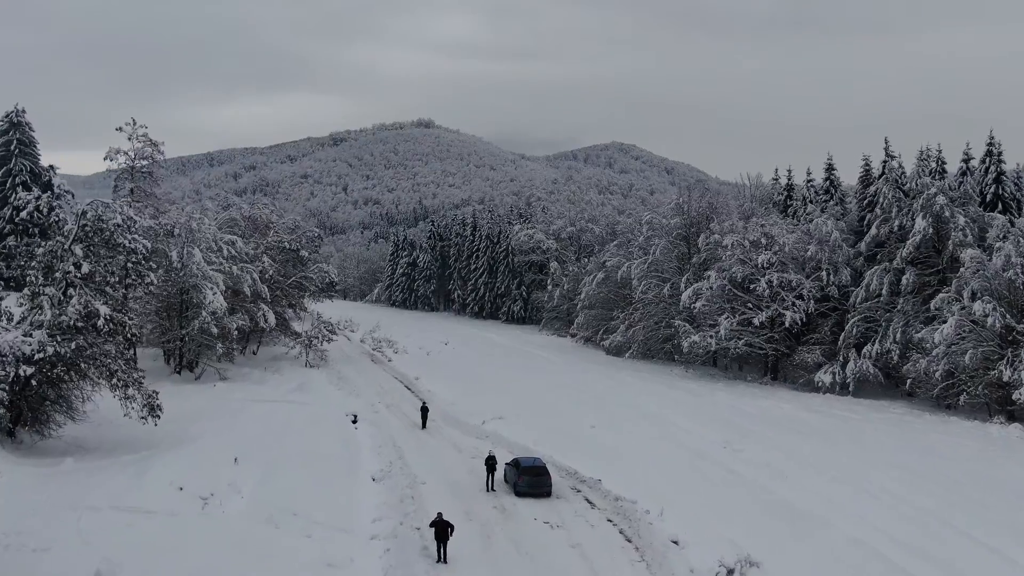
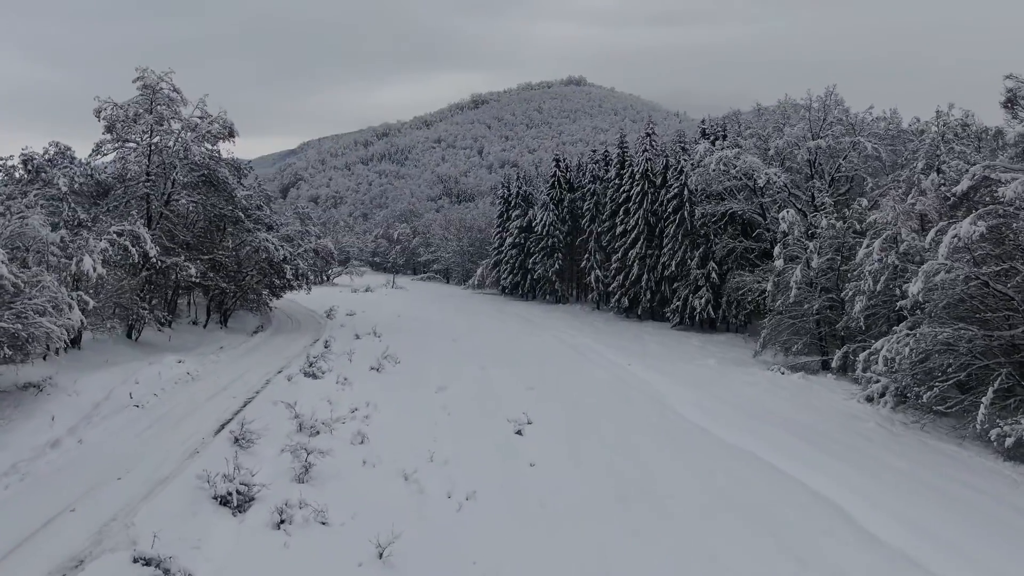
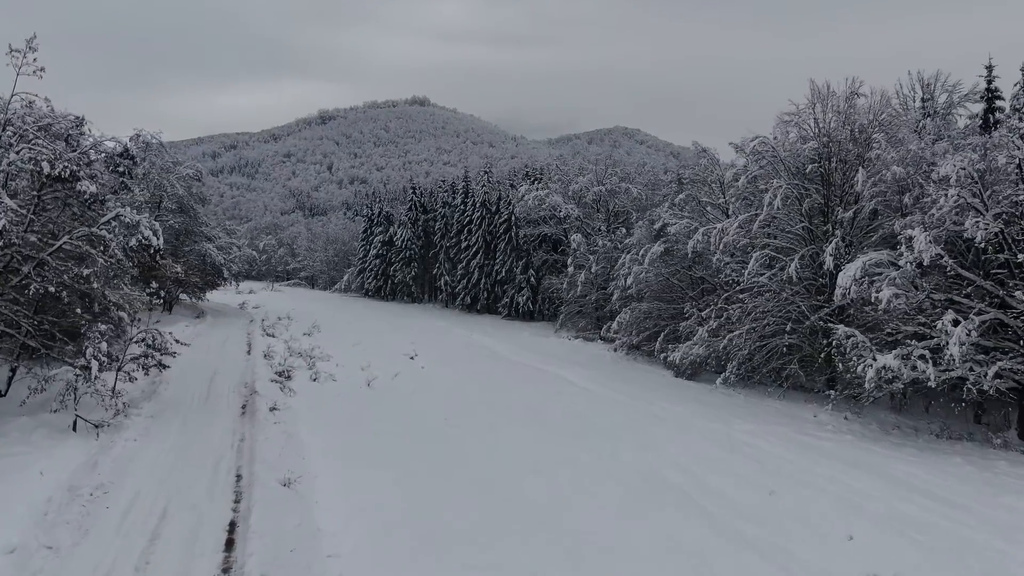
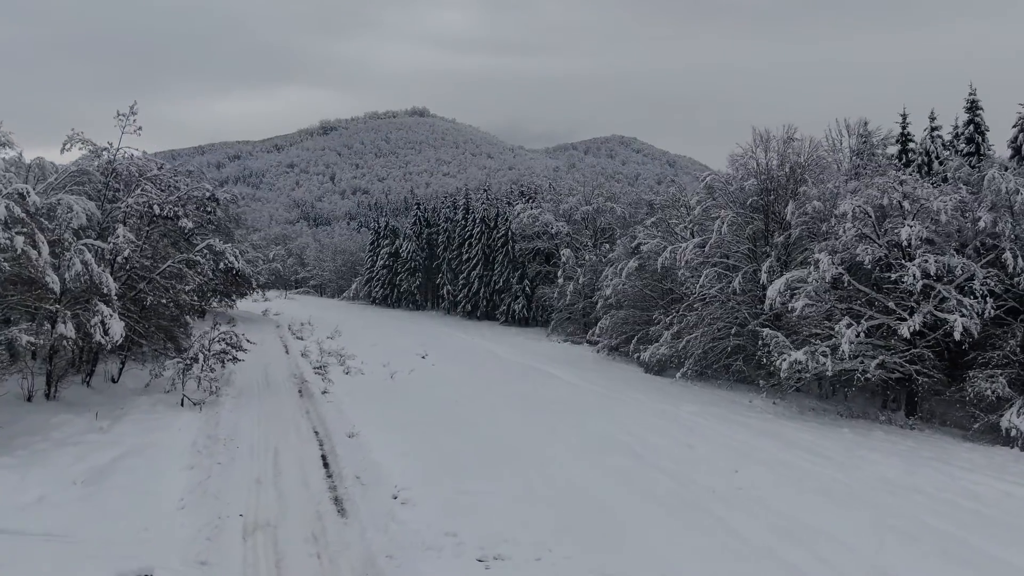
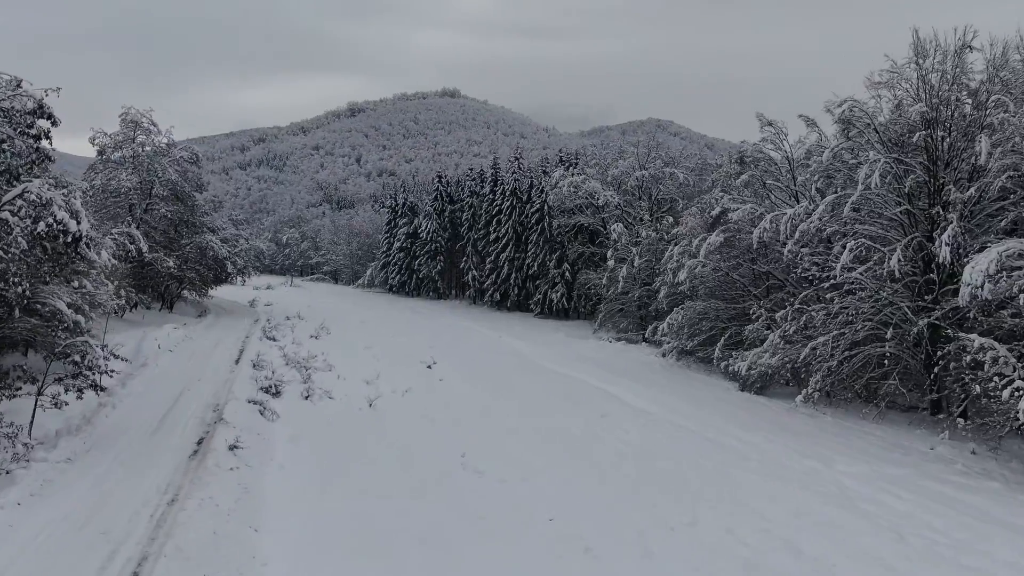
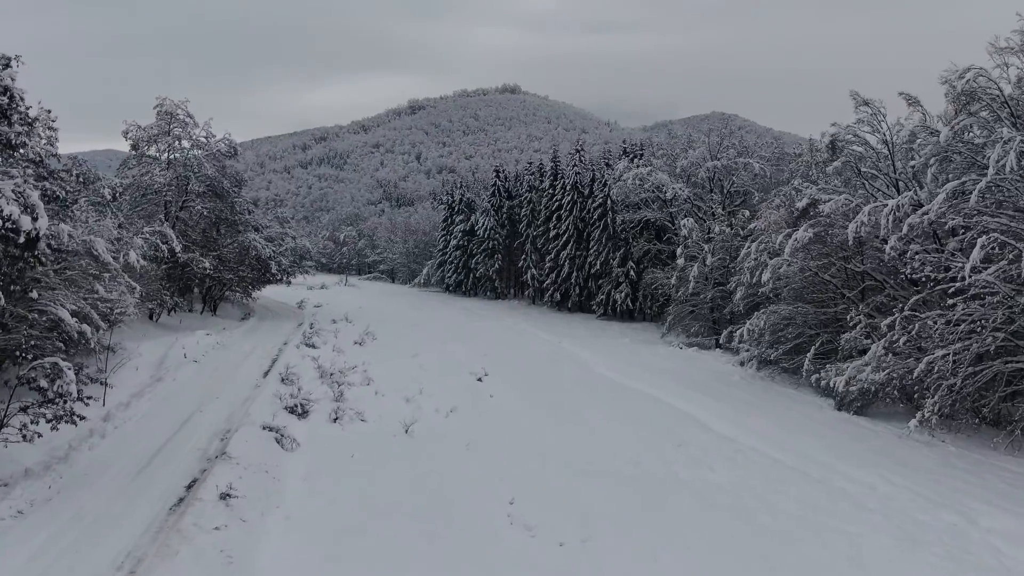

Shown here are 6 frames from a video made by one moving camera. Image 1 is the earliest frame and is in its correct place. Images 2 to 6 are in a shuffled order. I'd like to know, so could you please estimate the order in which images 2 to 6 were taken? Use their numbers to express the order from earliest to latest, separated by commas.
4, 3, 5, 6, 2
